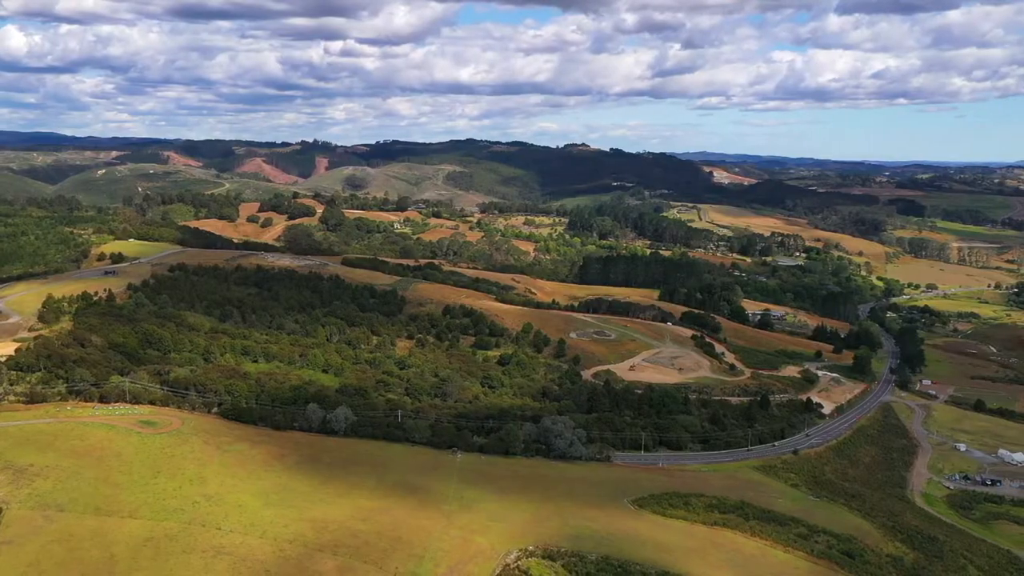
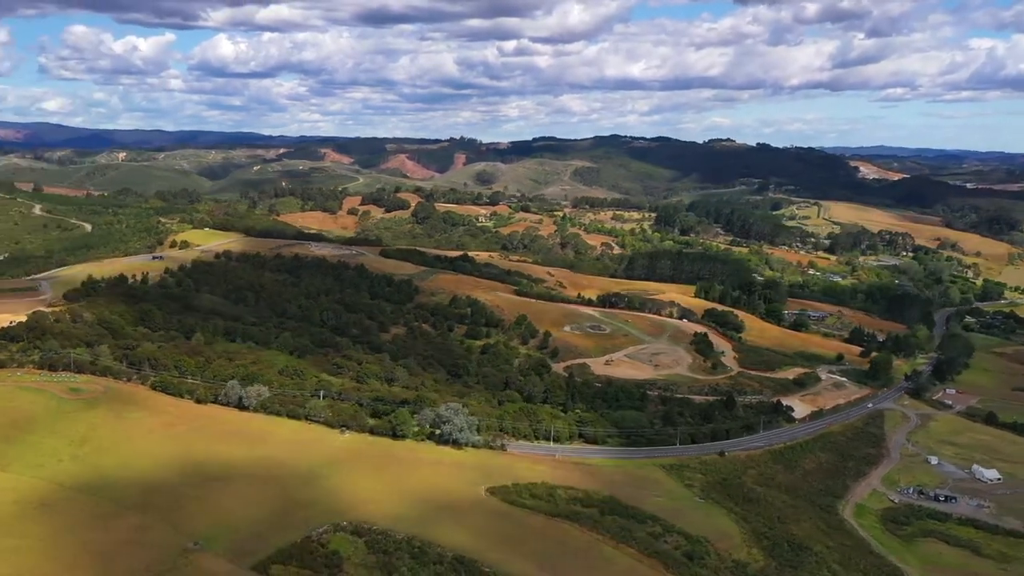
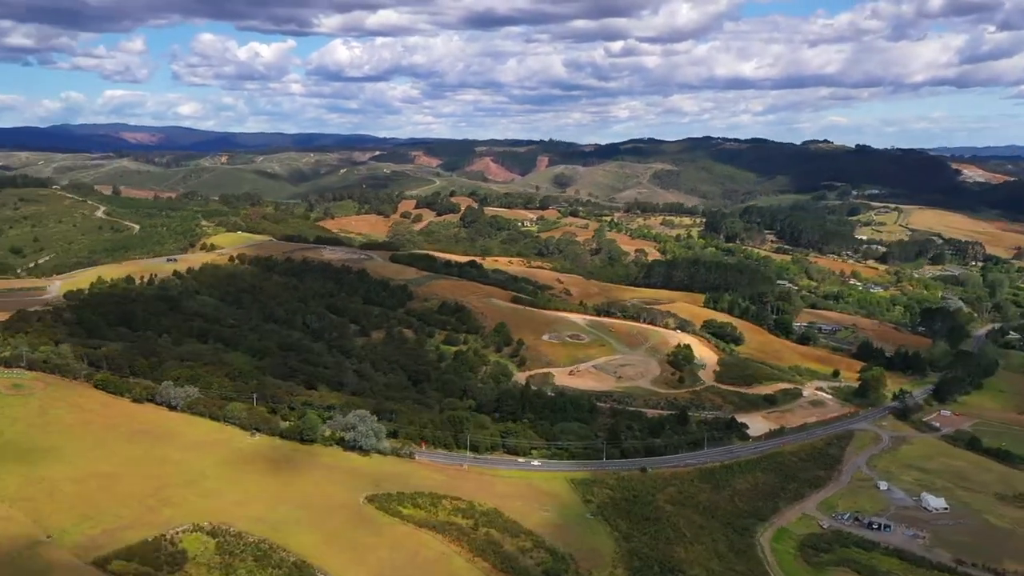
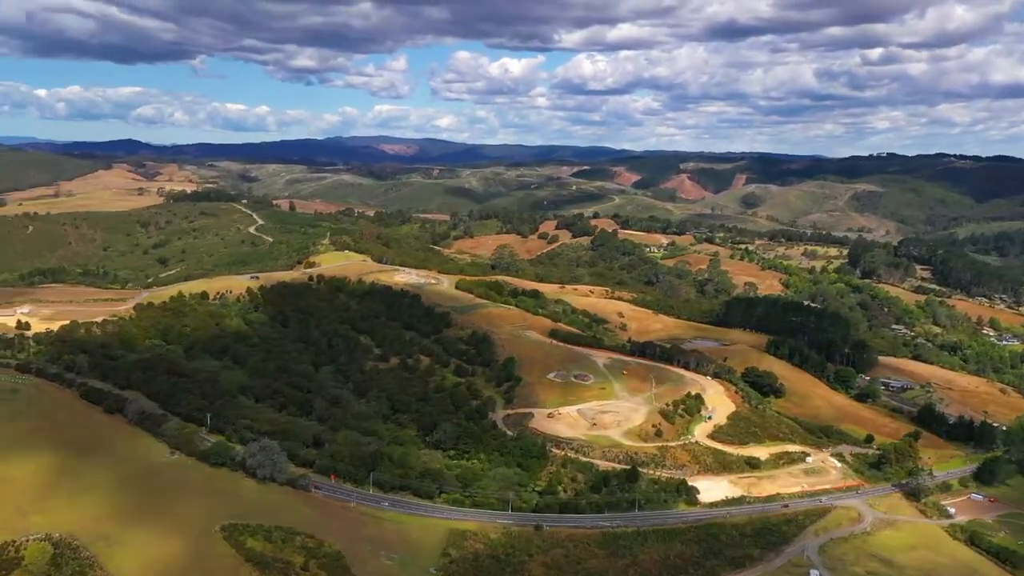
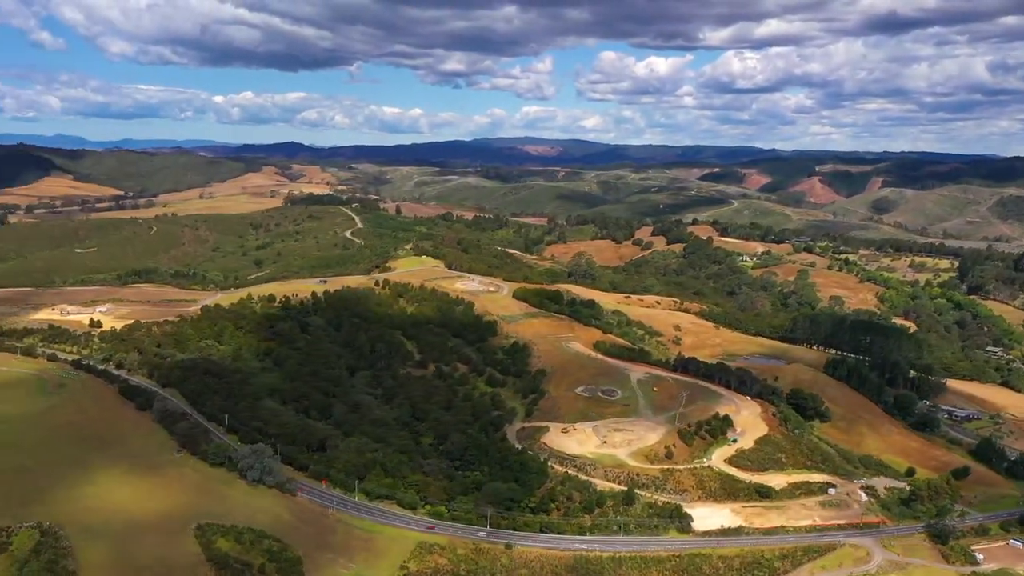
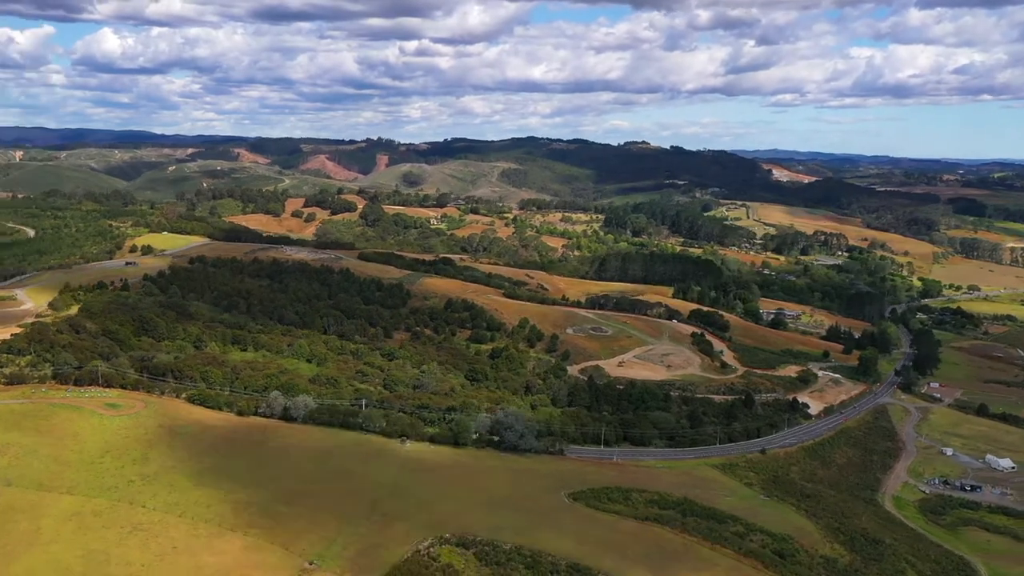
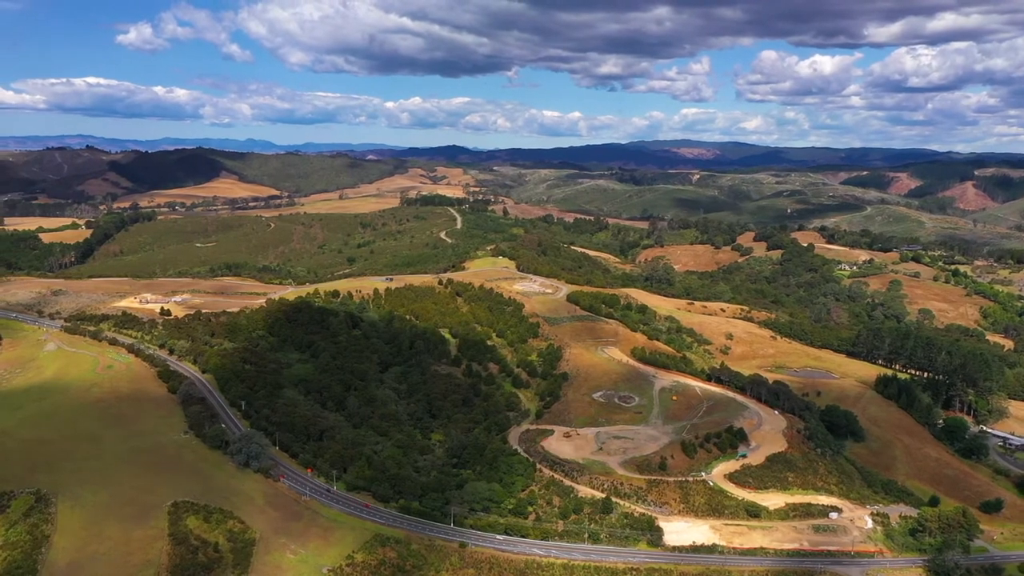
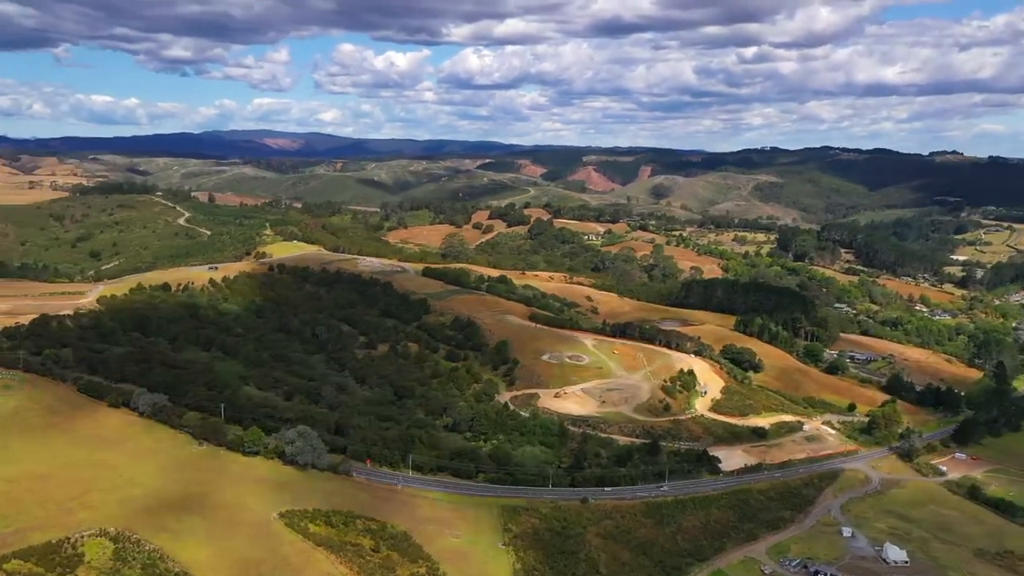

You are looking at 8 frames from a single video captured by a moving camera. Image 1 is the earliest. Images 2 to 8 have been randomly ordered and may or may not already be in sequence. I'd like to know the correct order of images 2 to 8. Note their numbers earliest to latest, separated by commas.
6, 2, 3, 8, 4, 5, 7
